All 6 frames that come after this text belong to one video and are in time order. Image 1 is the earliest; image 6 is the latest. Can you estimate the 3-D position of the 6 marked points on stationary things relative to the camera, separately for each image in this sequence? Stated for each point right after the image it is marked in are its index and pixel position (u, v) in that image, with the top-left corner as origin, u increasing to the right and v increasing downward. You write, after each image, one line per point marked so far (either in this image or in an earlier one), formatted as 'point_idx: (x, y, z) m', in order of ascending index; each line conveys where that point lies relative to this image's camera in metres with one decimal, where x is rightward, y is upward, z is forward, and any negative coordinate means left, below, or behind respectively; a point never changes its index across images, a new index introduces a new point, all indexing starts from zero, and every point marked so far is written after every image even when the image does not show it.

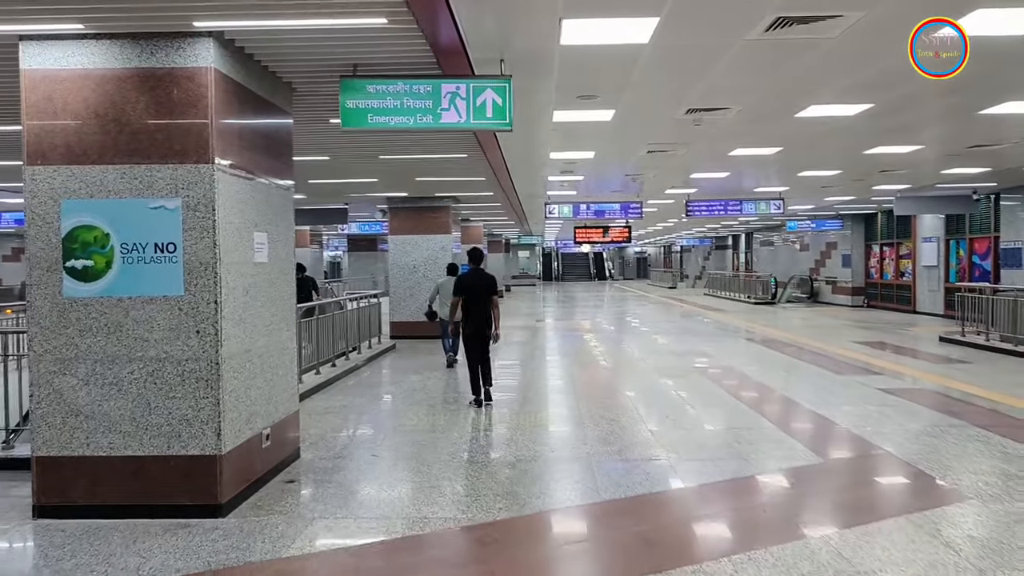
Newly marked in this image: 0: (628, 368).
0: (+1.5, -0.9, +10.4) m
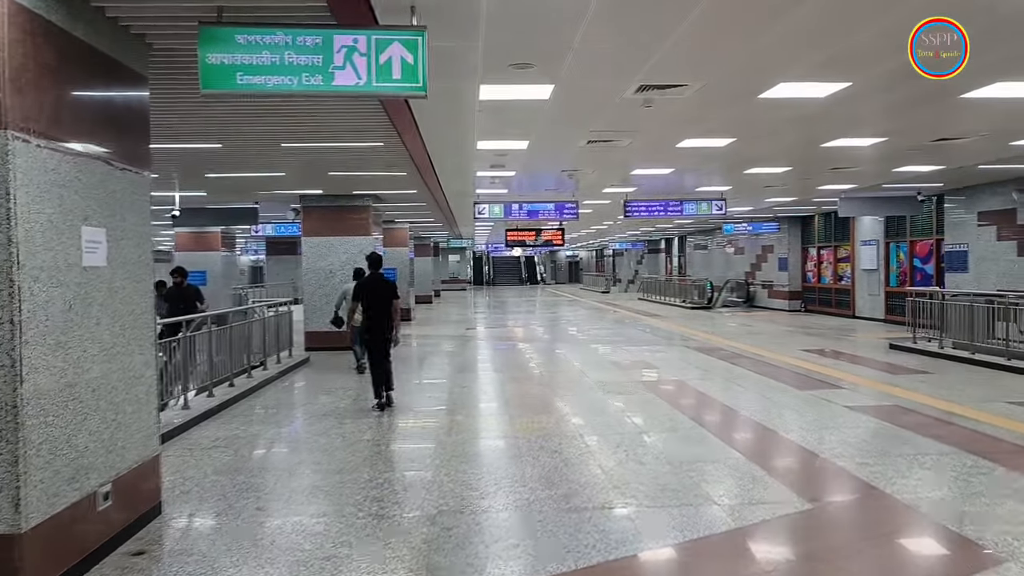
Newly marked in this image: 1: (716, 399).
0: (+0.6, -1.0, +9.5) m
1: (+2.0, -1.1, +8.3) m
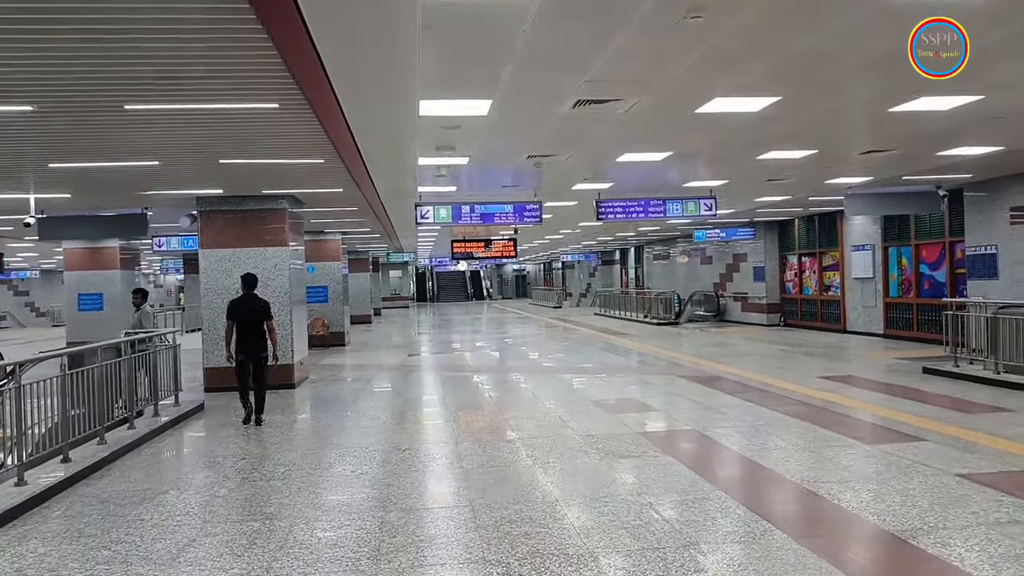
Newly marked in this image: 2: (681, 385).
0: (+0.3, -1.2, +7.0) m
1: (+1.7, -1.2, +6.0) m
2: (+2.1, -1.1, +10.4) m
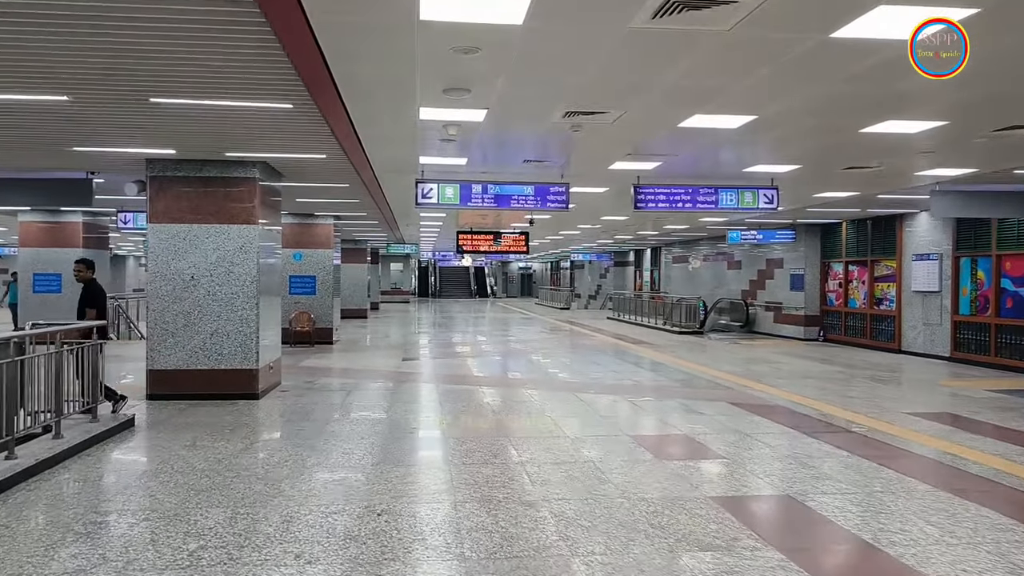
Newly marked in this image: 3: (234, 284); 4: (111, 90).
0: (+0.4, -1.2, +5.0) m
1: (+1.8, -1.3, +4.0) m
2: (+2.2, -1.2, +8.4) m
3: (-2.8, 0.0, +8.8) m
4: (-2.6, +1.3, +5.6) m
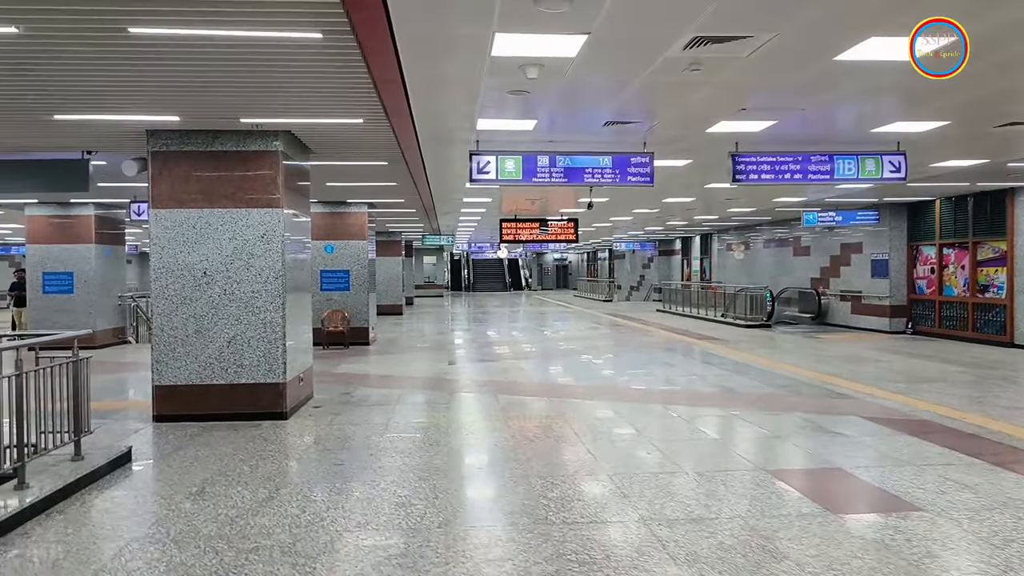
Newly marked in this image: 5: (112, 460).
0: (+1.0, -1.2, +3.4) m
1: (+2.4, -1.2, +2.3) m
2: (+2.9, -1.1, +6.8) m
3: (-2.2, +0.1, +7.3) m
4: (-2.1, +1.3, +4.1) m
5: (-2.5, -1.1, +5.4) m
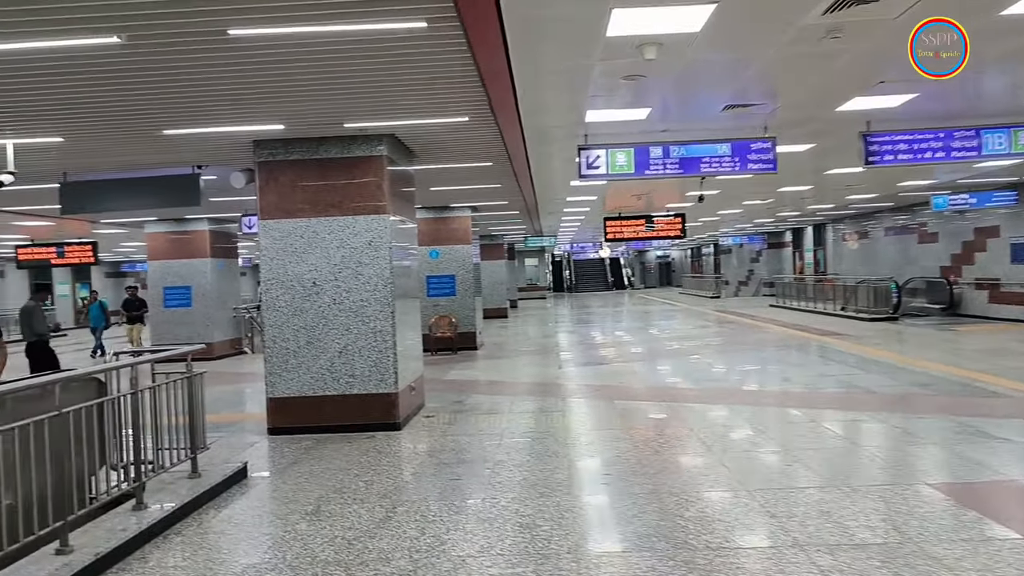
0: (+1.5, -1.1, +2.9) m
1: (+2.7, -1.1, +1.7) m
2: (+3.8, -1.0, +6.0) m
3: (-1.2, 0.0, +7.1) m
4: (-1.6, +1.2, +3.9) m
5: (-1.8, -1.2, +5.3) m
